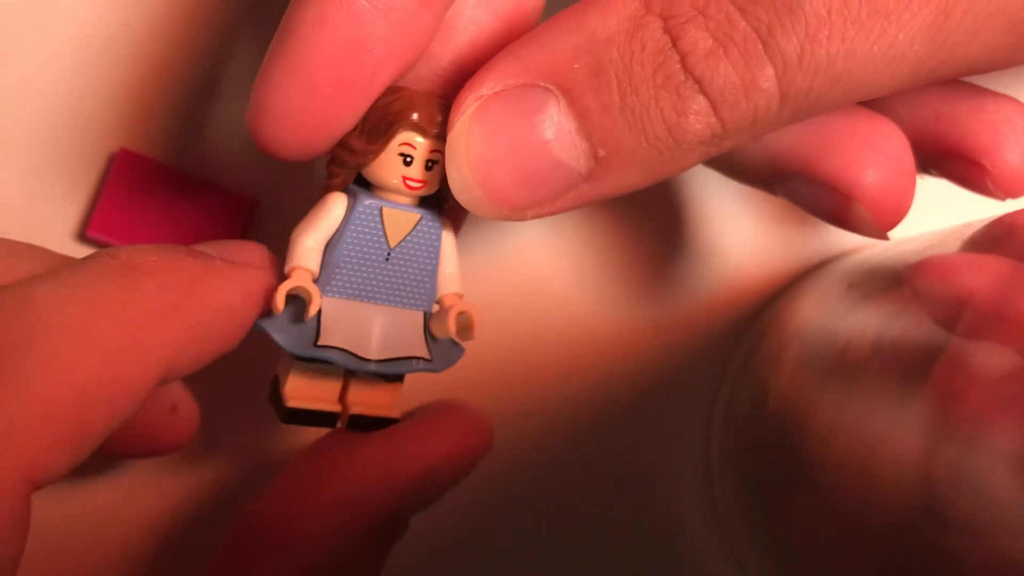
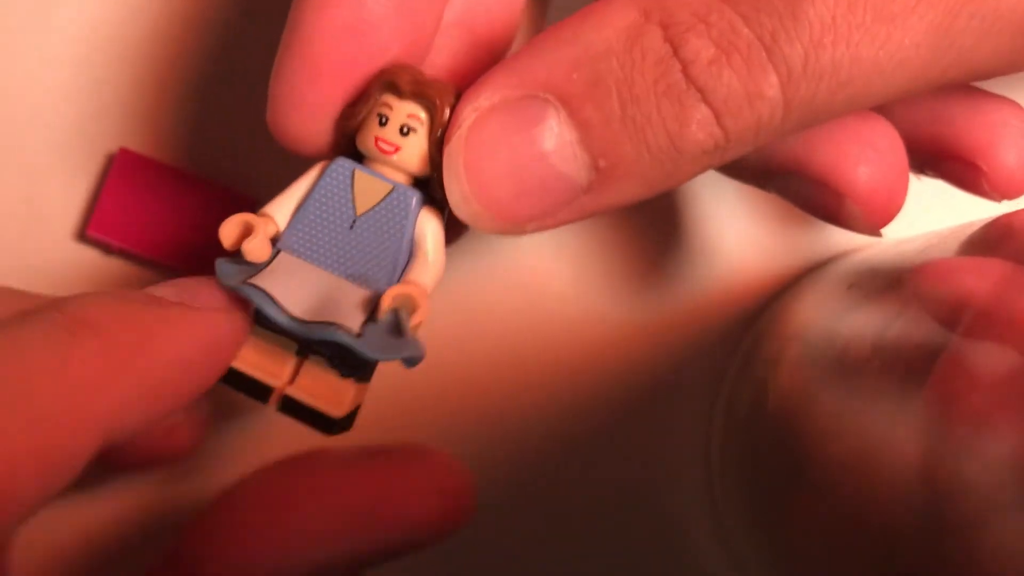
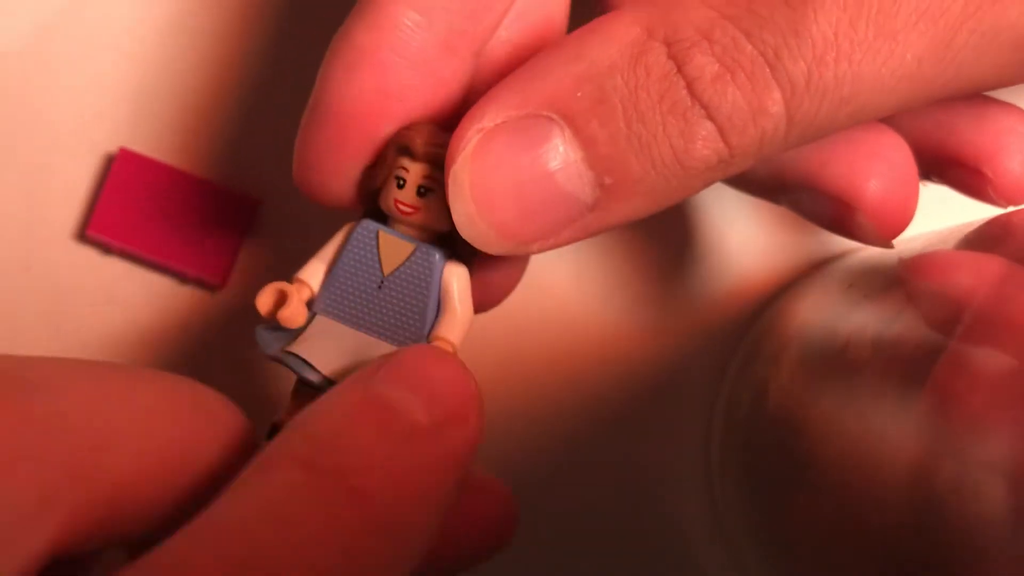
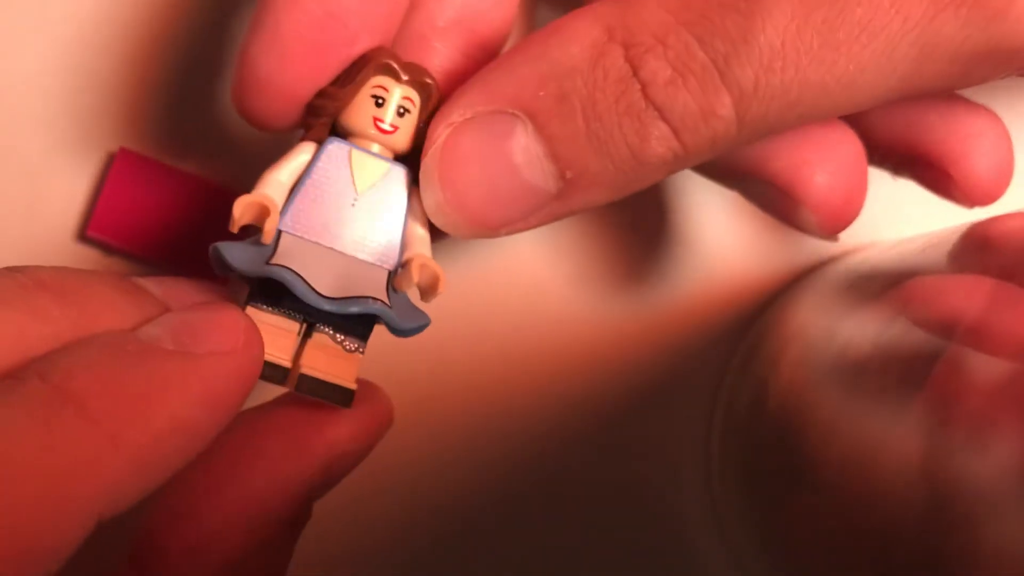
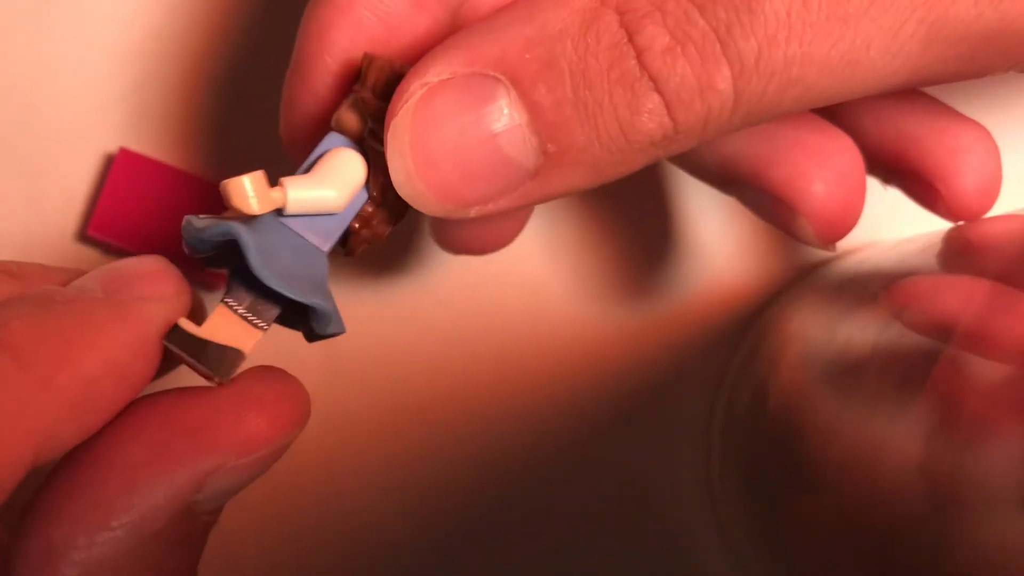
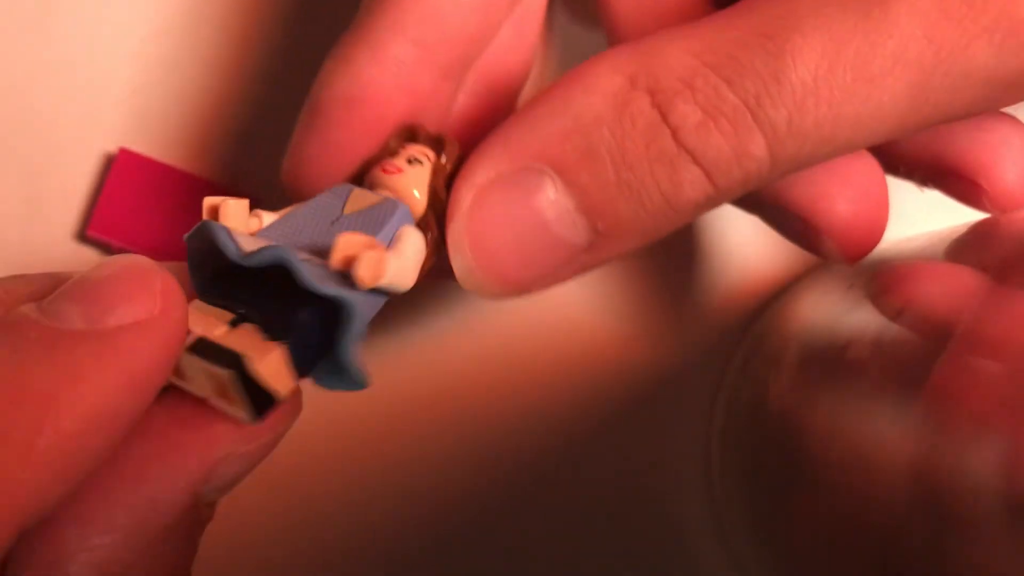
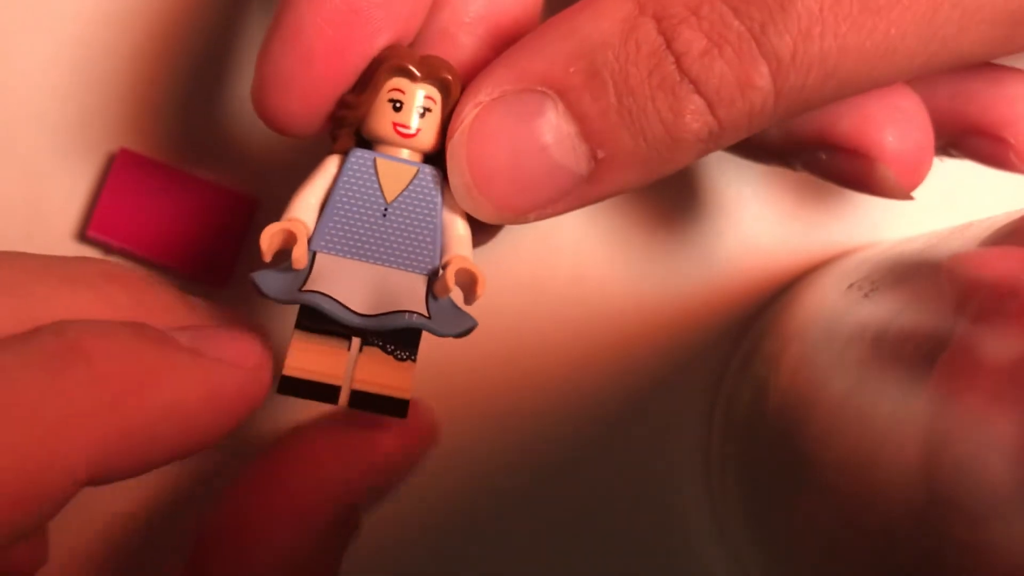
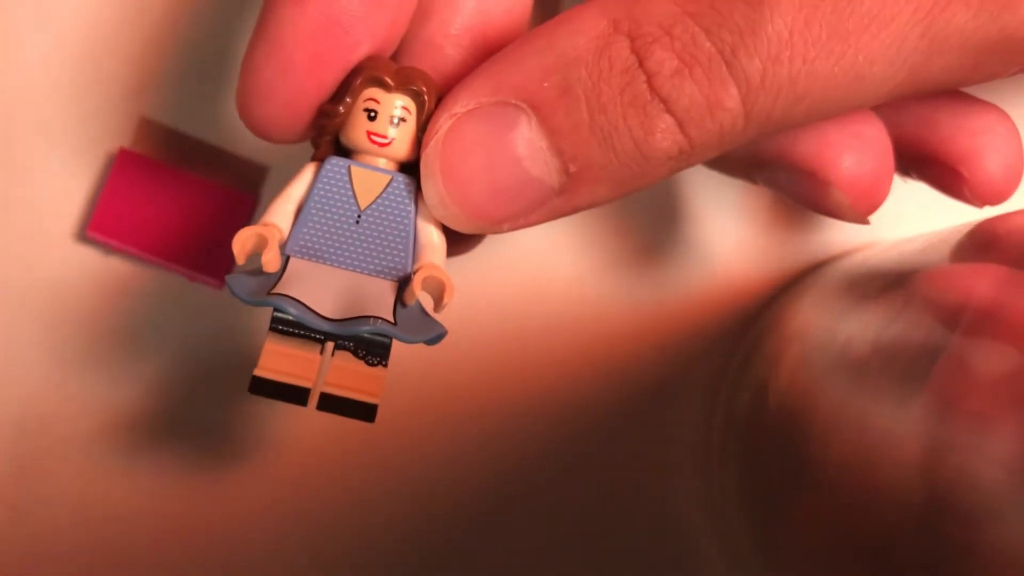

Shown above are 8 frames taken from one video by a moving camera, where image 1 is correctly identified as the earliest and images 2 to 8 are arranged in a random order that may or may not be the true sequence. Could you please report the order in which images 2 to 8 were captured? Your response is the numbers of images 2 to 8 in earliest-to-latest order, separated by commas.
3, 2, 6, 5, 4, 7, 8
